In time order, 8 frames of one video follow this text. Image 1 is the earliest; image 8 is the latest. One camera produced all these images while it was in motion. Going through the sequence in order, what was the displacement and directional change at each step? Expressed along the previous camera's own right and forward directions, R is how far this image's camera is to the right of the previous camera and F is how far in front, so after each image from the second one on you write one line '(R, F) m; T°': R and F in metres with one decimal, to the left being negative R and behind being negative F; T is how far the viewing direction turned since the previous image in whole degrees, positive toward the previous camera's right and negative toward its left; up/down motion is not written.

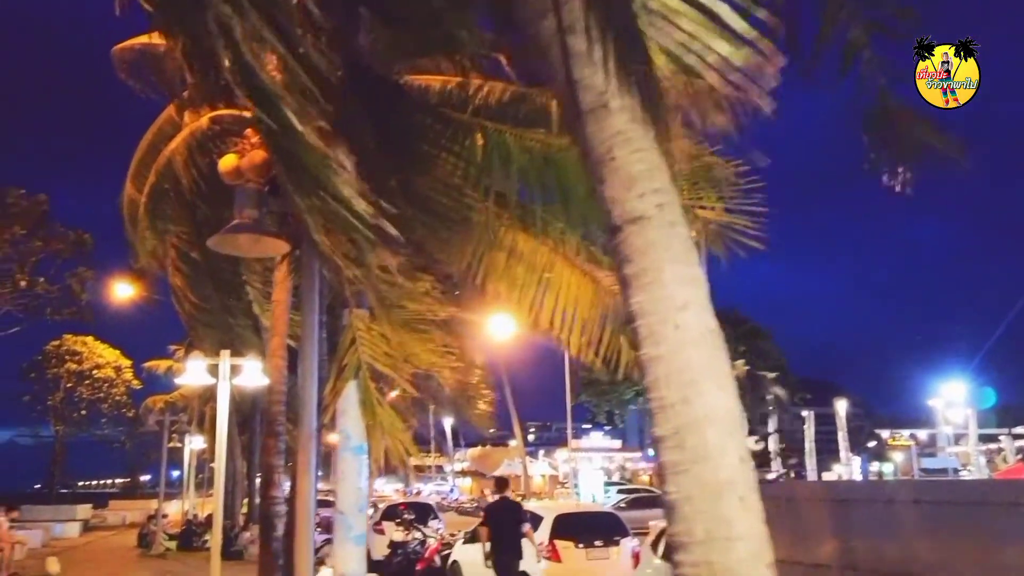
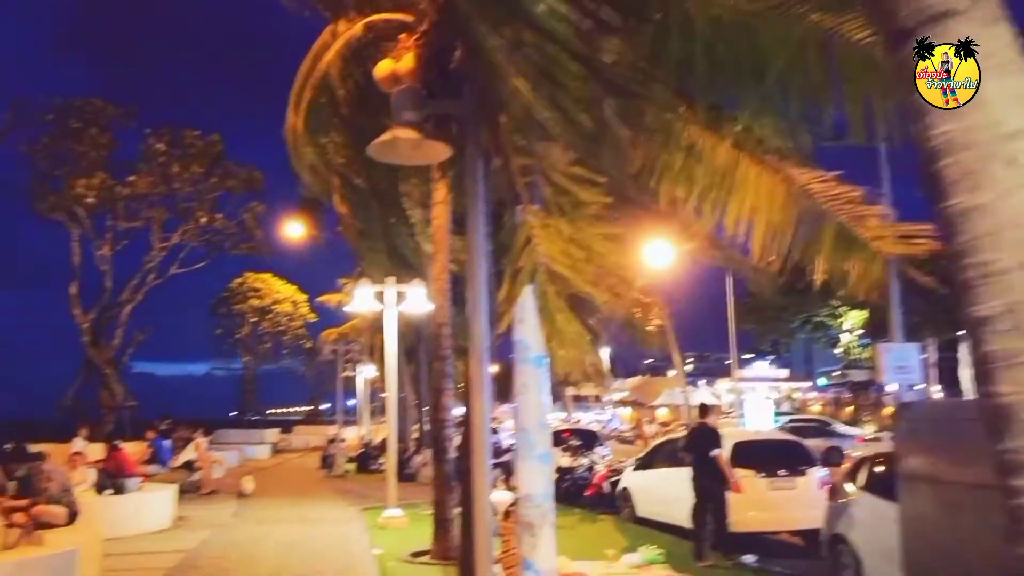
(-0.3, +0.7) m; -11°
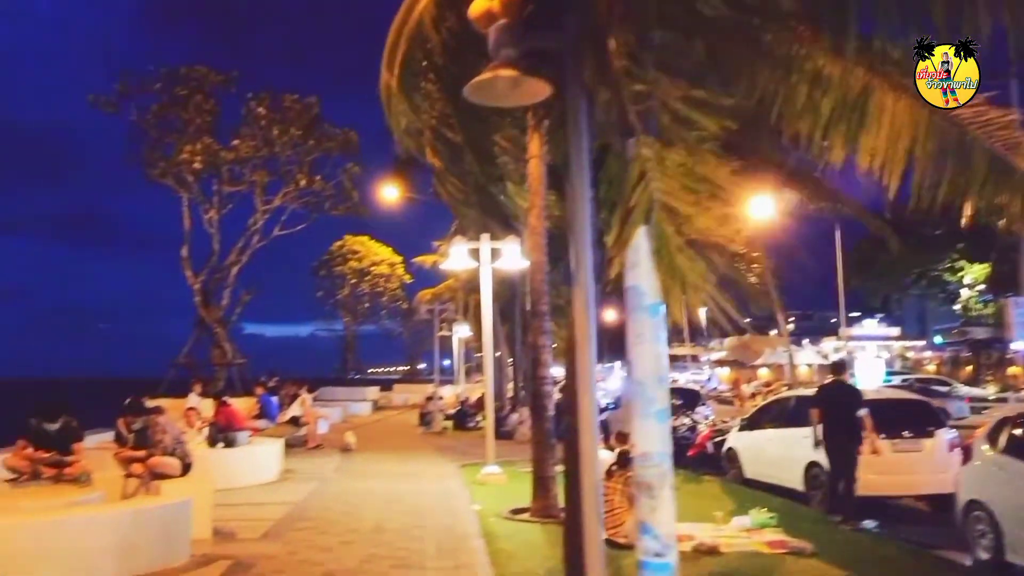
(-0.1, +0.4) m; -7°
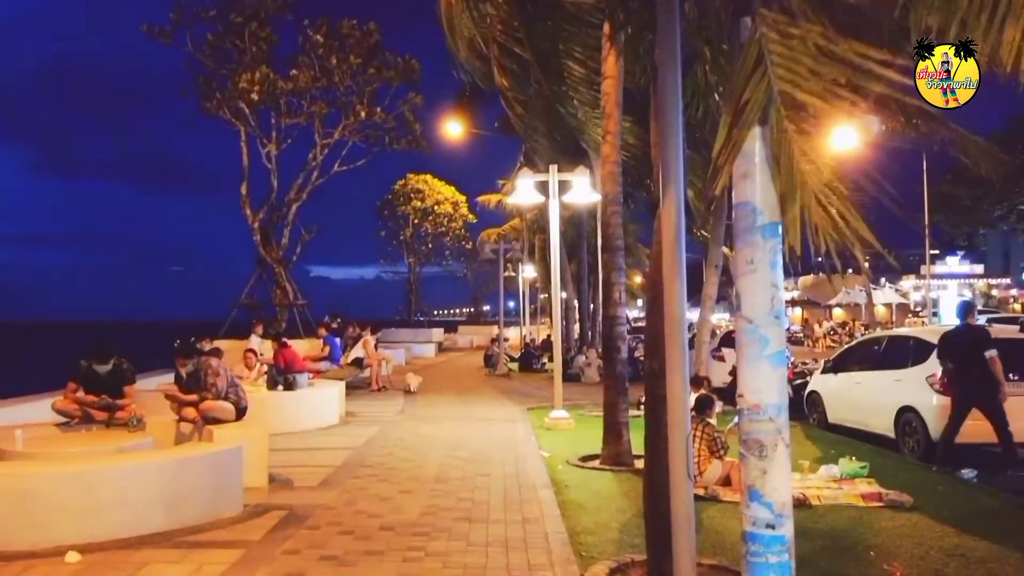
(-0.1, +0.9) m; -5°
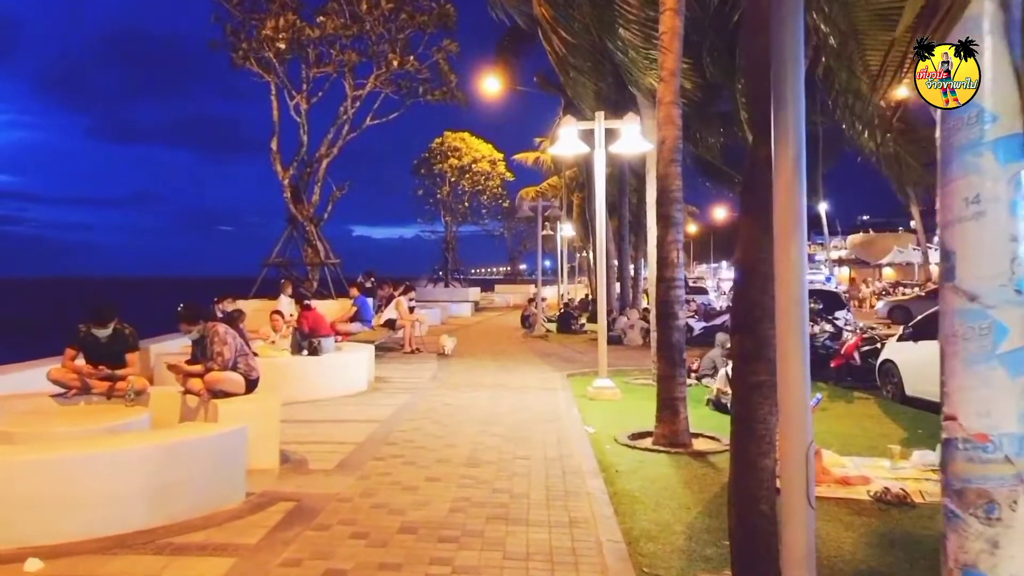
(-0.1, +1.4) m; -3°
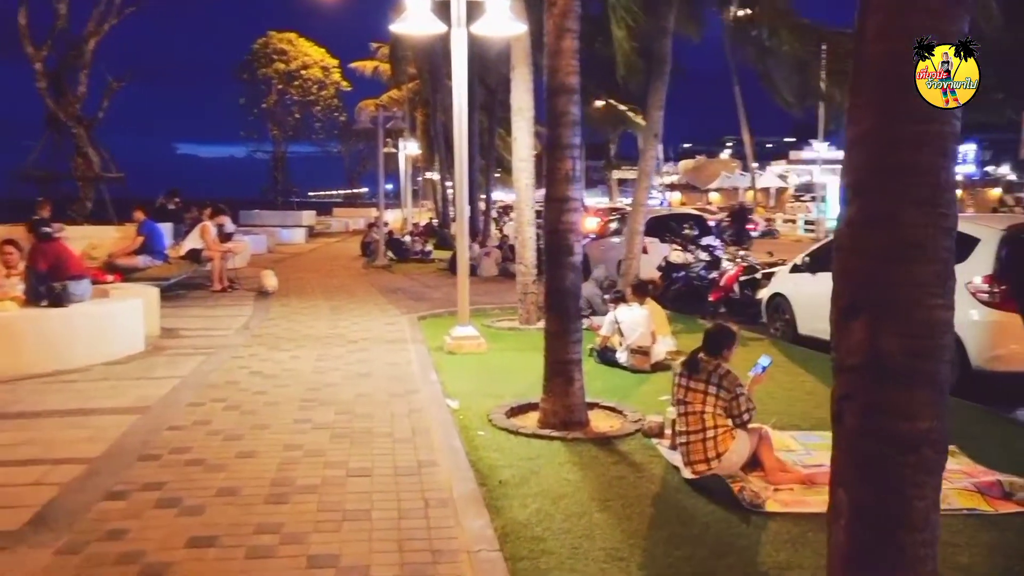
(+0.1, +3.2) m; +11°
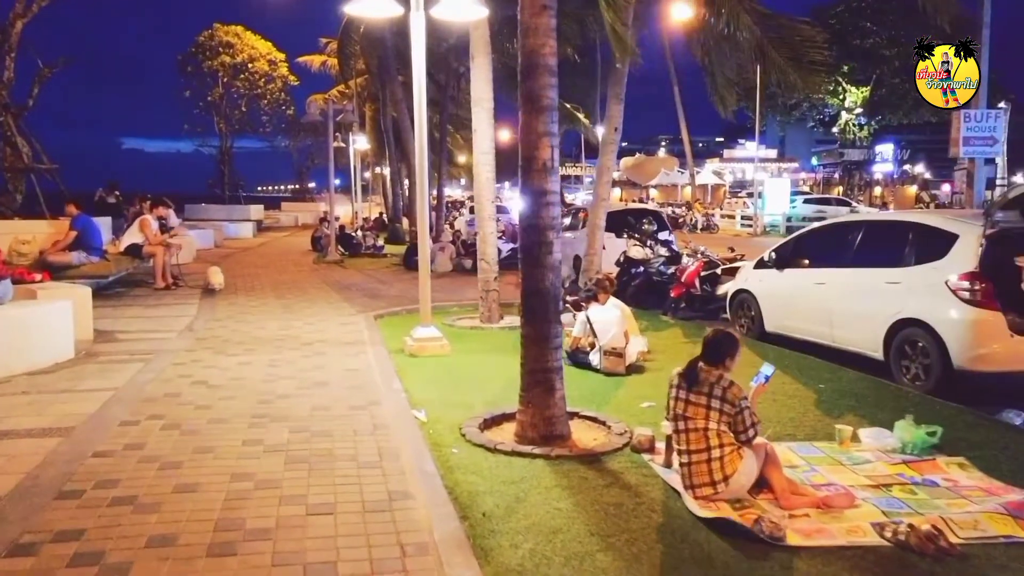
(-0.2, +0.8) m; +3°
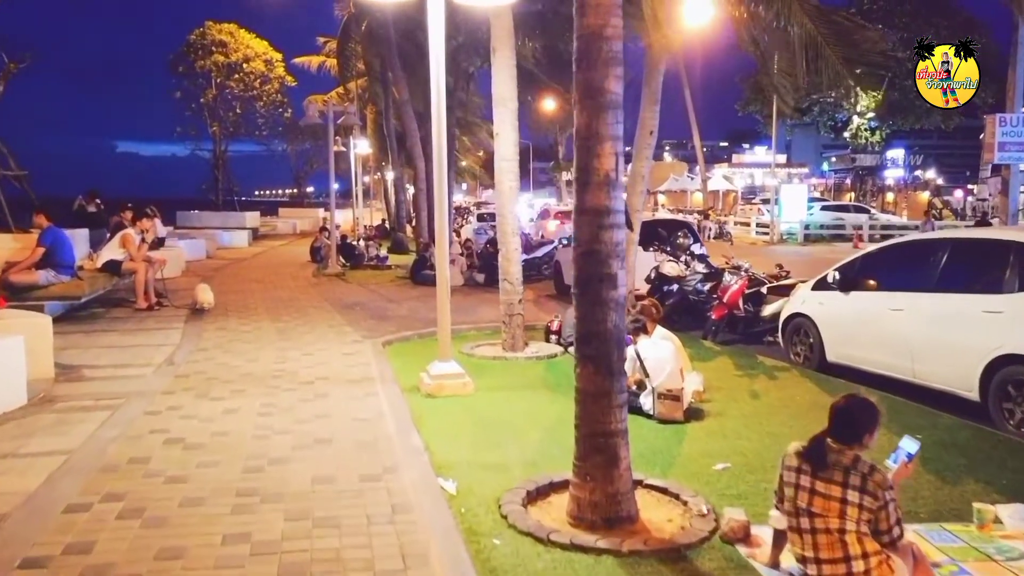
(-0.4, +1.5) m; 0°
